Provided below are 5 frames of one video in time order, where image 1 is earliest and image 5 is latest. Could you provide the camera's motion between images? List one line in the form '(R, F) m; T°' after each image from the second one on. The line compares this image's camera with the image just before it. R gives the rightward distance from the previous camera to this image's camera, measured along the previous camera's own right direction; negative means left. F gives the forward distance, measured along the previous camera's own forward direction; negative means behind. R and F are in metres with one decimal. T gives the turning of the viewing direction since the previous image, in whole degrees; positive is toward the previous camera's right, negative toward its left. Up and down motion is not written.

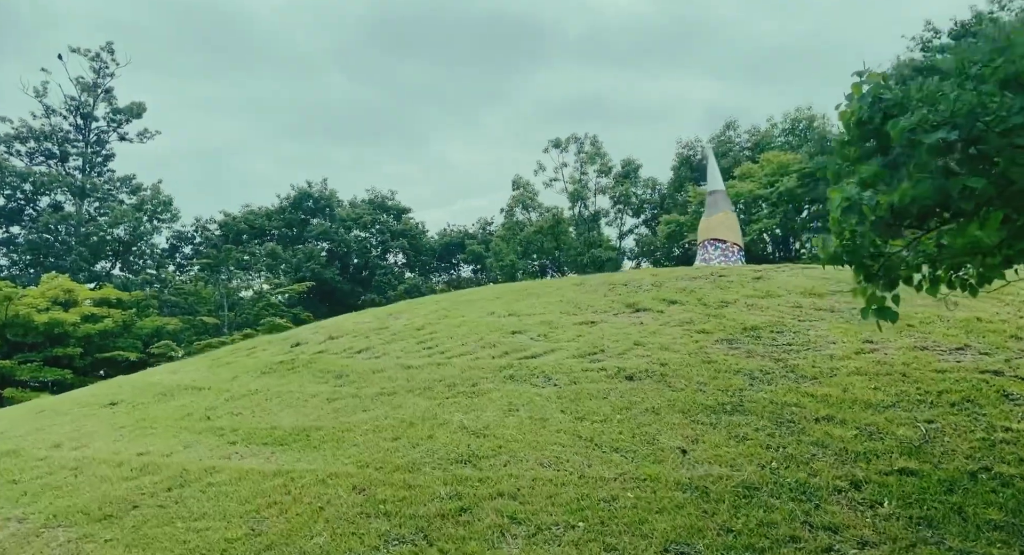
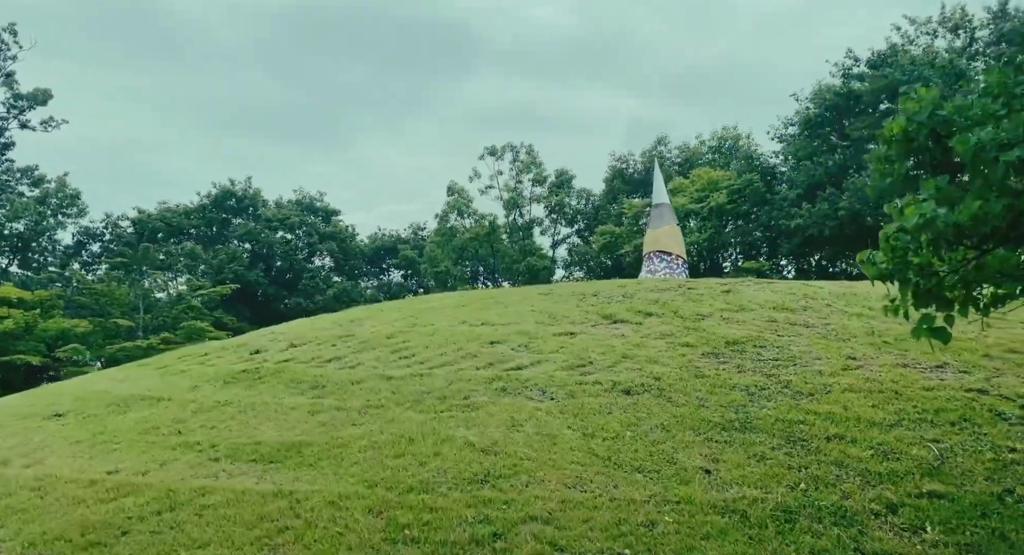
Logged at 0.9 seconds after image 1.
(-0.7, +0.3) m; +5°
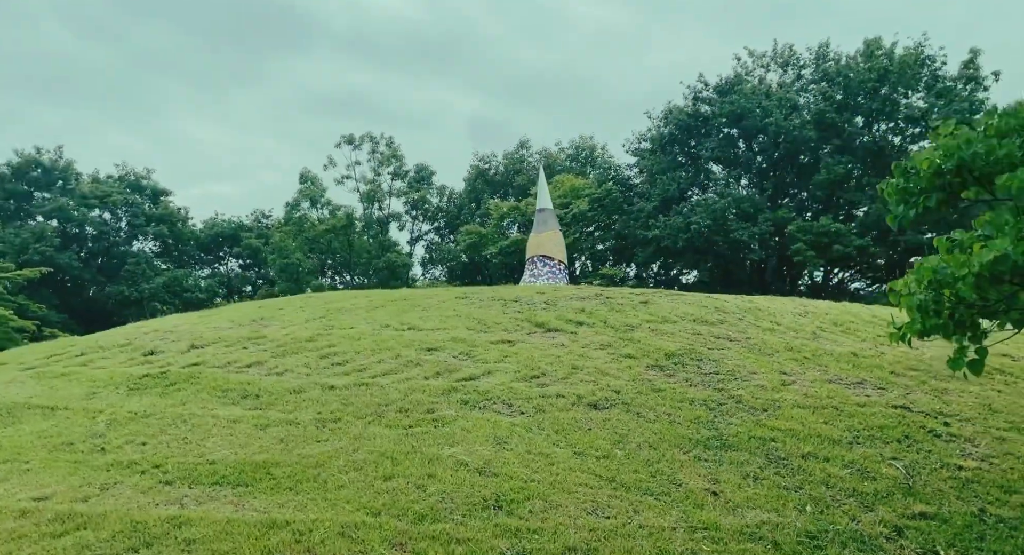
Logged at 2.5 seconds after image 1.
(-1.1, +0.4) m; +10°
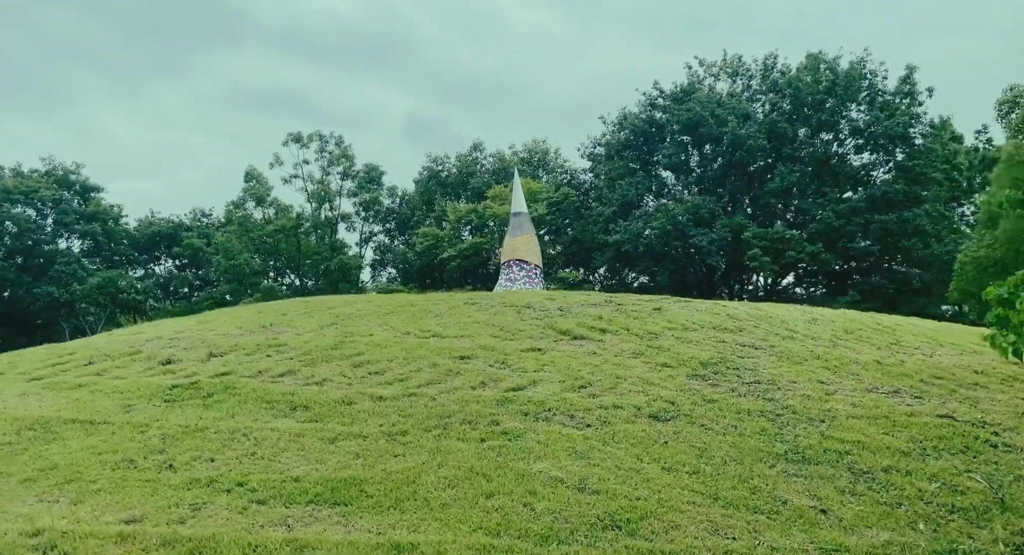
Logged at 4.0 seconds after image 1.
(-1.1, +0.3) m; +3°
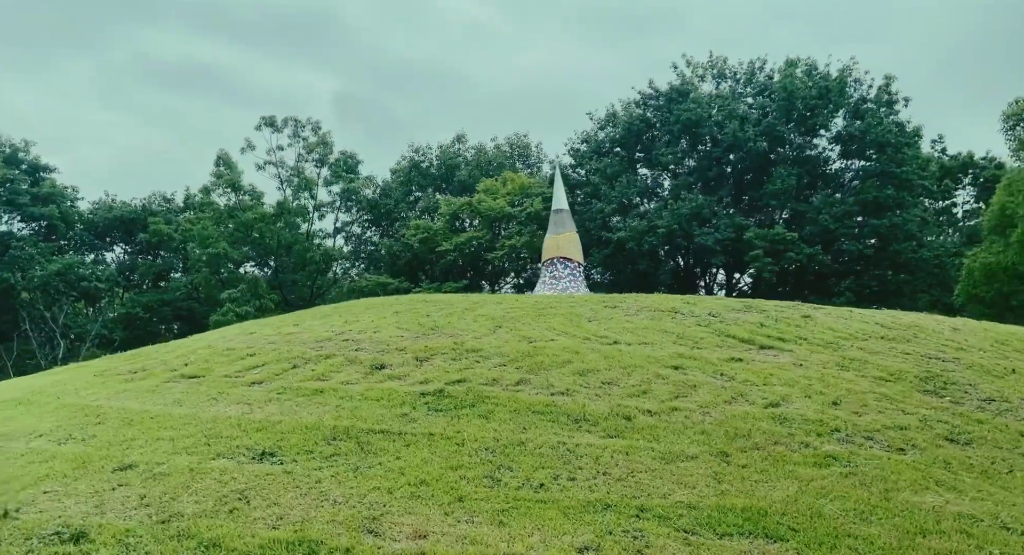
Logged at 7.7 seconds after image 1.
(-2.9, +0.6) m; +1°
